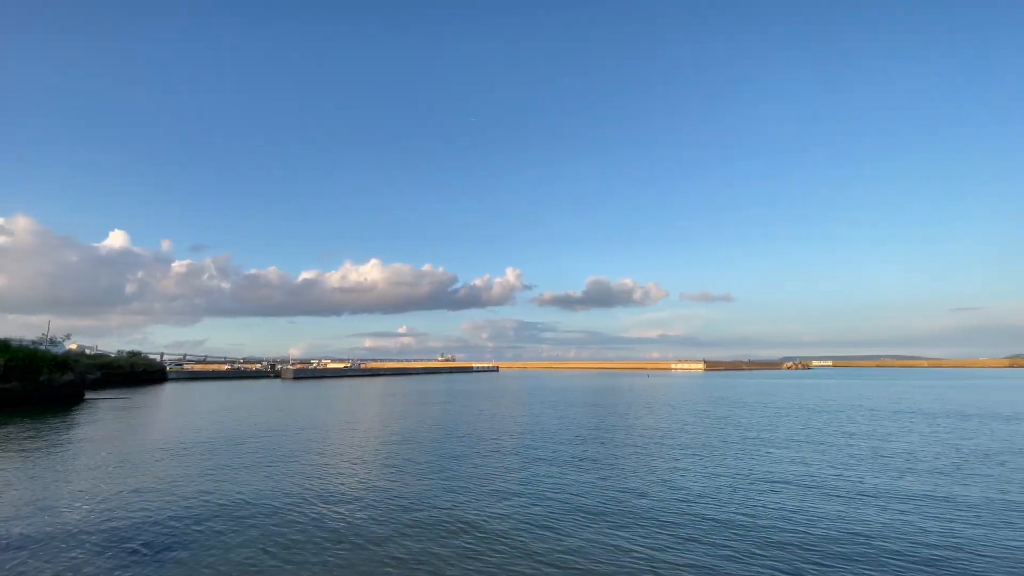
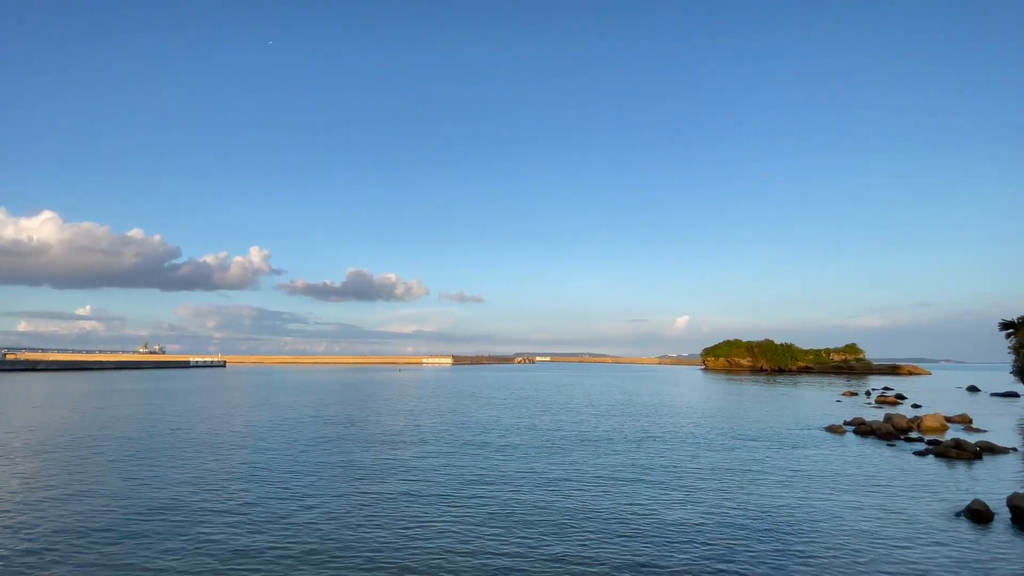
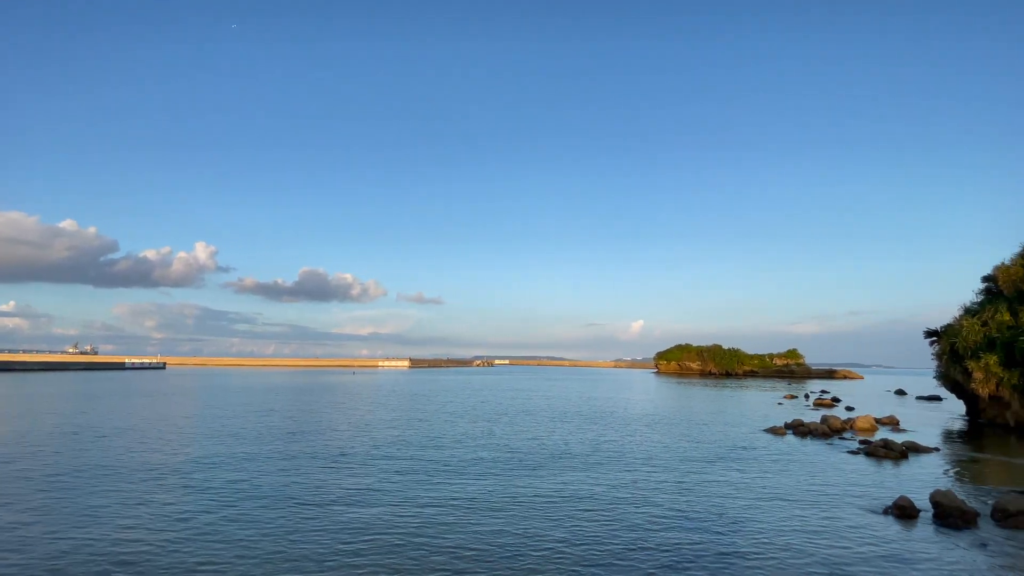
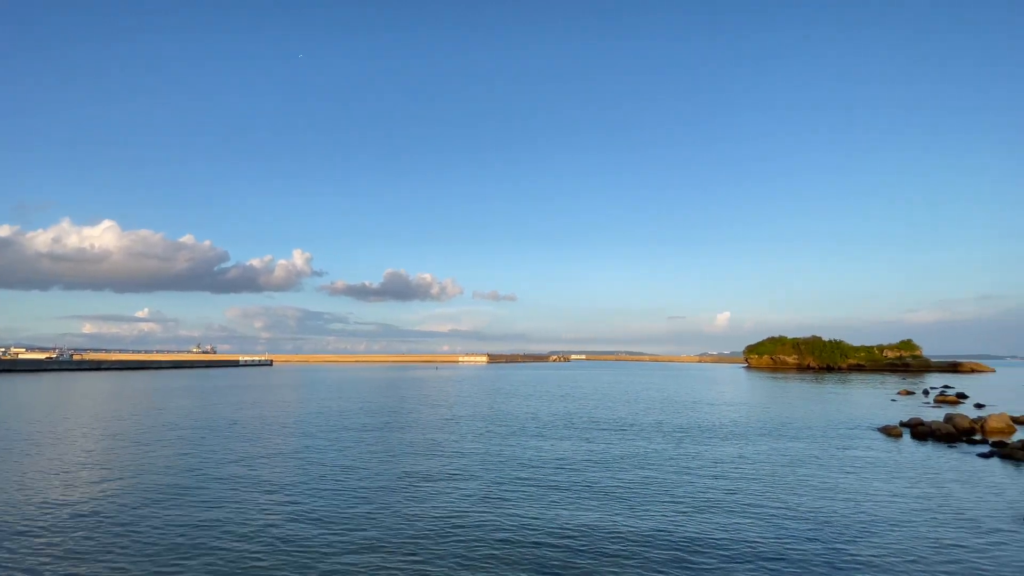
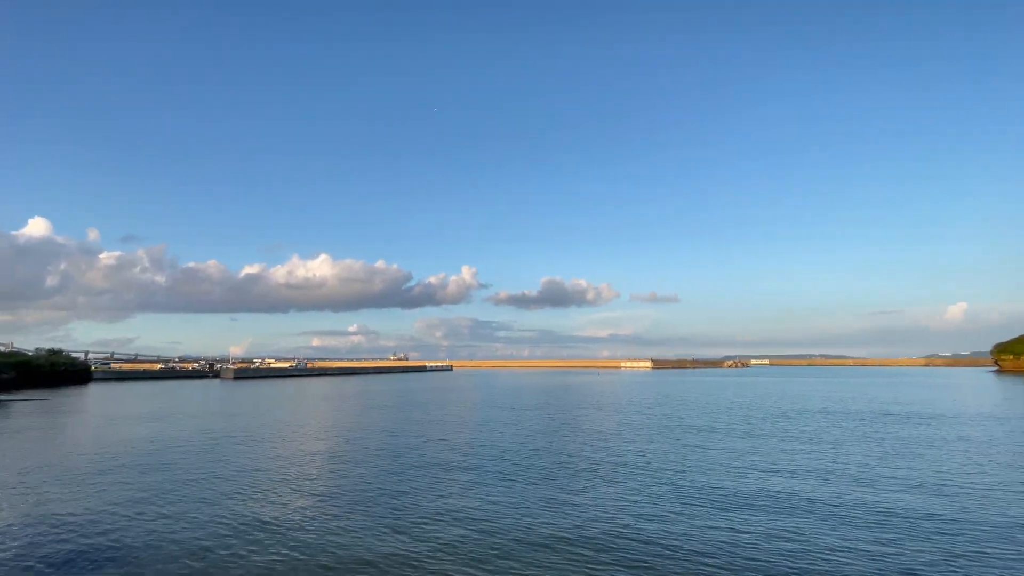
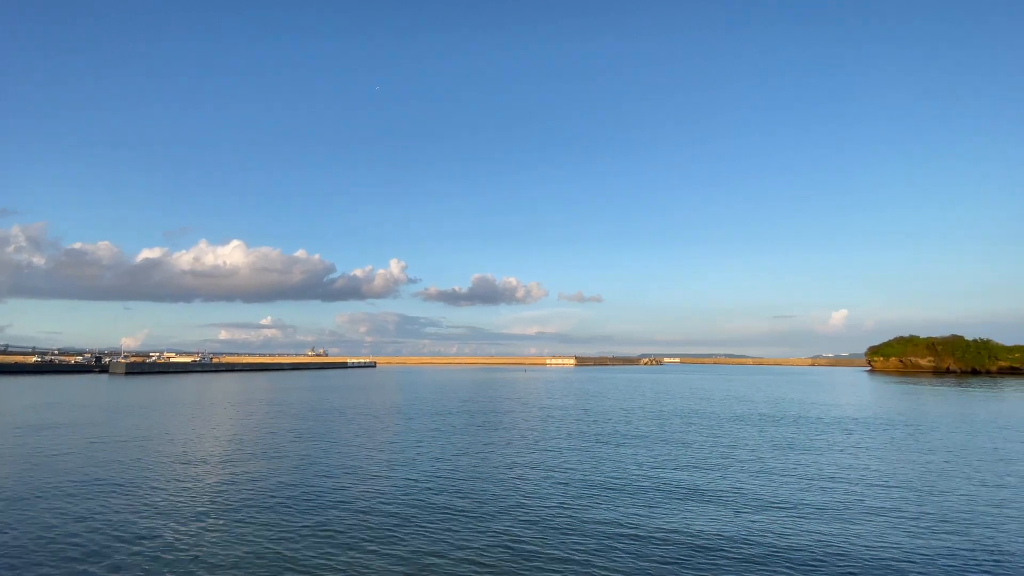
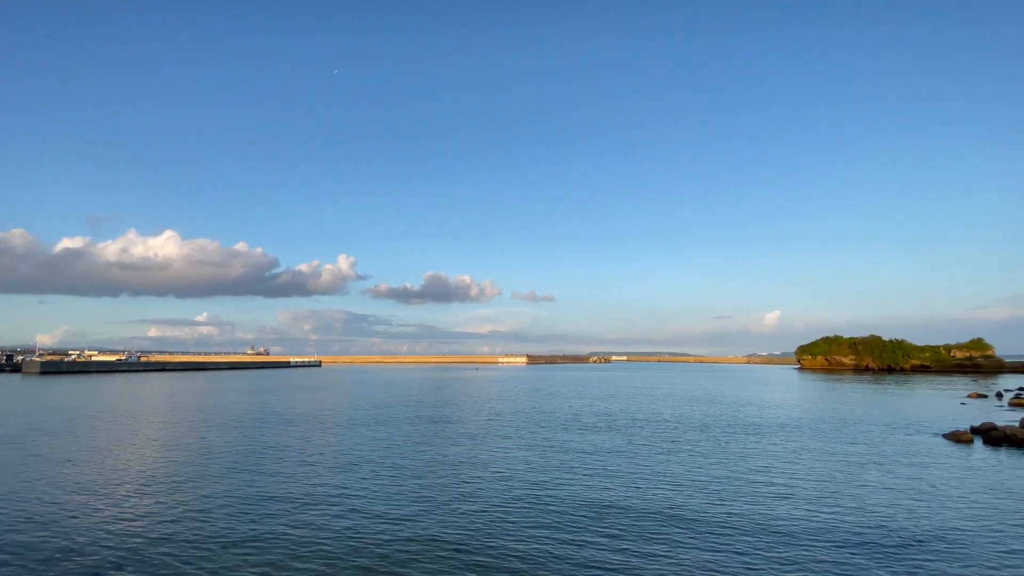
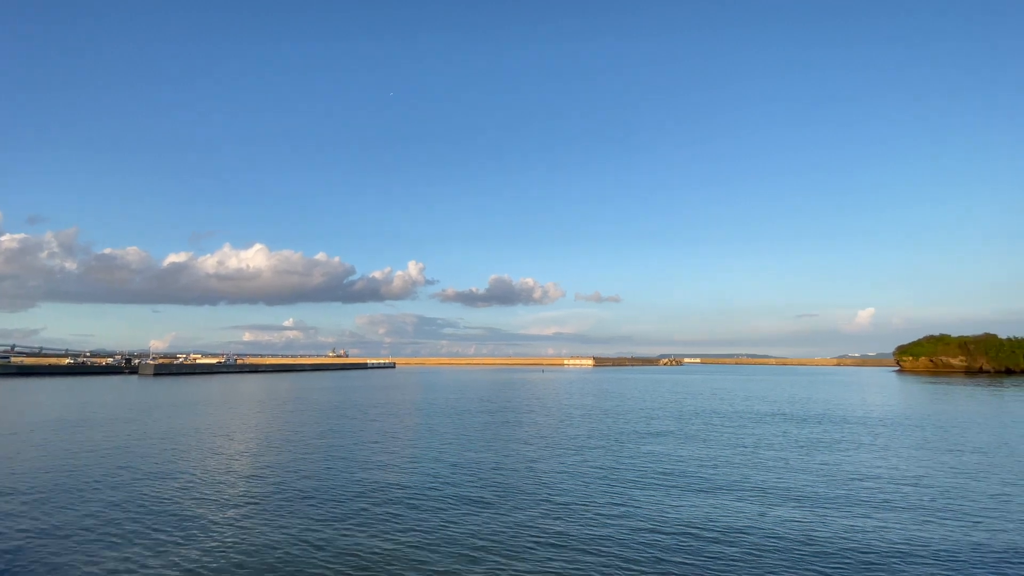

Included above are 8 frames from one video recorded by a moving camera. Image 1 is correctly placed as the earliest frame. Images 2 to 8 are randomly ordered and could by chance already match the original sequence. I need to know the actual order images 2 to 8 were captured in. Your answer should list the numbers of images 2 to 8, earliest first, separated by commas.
5, 8, 6, 7, 4, 2, 3
